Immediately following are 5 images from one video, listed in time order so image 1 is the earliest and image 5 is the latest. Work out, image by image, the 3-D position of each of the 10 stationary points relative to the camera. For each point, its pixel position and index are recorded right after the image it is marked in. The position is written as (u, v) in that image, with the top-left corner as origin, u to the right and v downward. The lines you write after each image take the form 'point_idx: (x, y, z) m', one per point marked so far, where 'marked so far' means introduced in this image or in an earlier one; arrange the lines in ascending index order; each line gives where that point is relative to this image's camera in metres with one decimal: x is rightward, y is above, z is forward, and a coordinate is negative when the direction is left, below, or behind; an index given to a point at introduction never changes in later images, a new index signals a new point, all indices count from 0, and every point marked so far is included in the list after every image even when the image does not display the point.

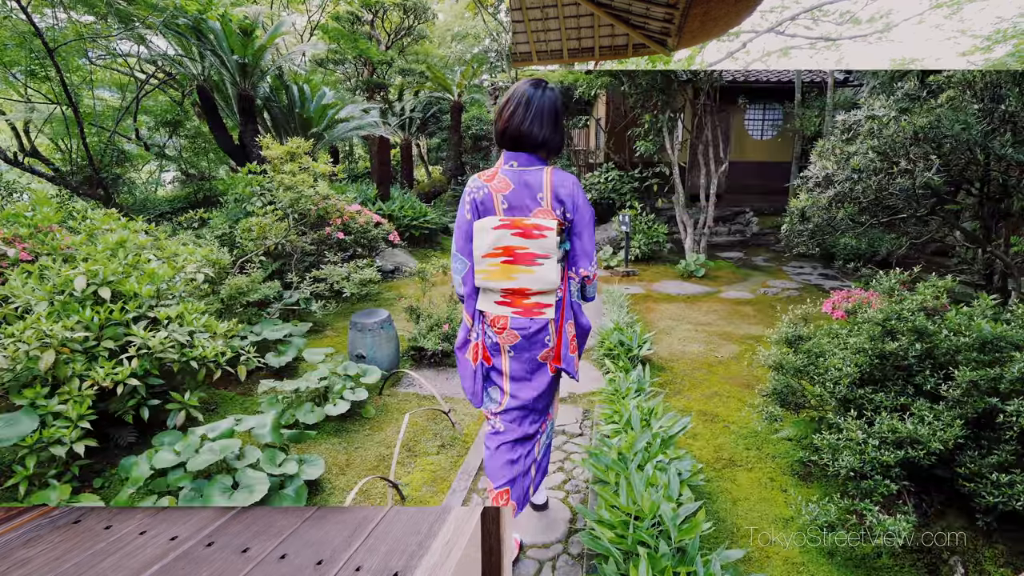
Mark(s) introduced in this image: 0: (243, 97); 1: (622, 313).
0: (-2.8, +2.0, +6.0) m
1: (+0.8, -0.2, +4.4) m
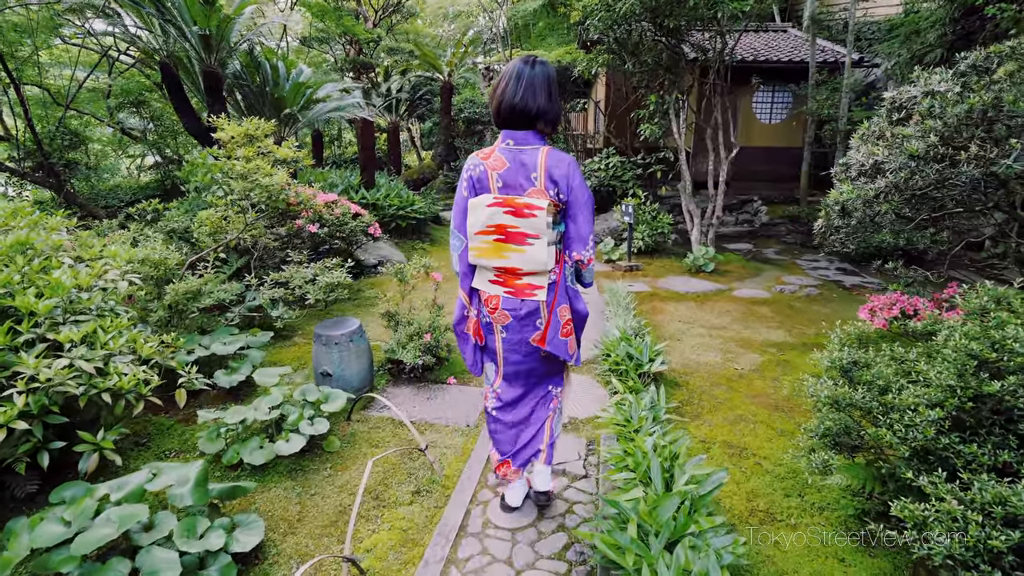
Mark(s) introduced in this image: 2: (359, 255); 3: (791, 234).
0: (-2.8, +2.0, +5.5) m
1: (+0.8, -0.2, +3.9) m
2: (-1.5, +0.3, +5.7) m
3: (+3.6, +0.7, +7.6) m
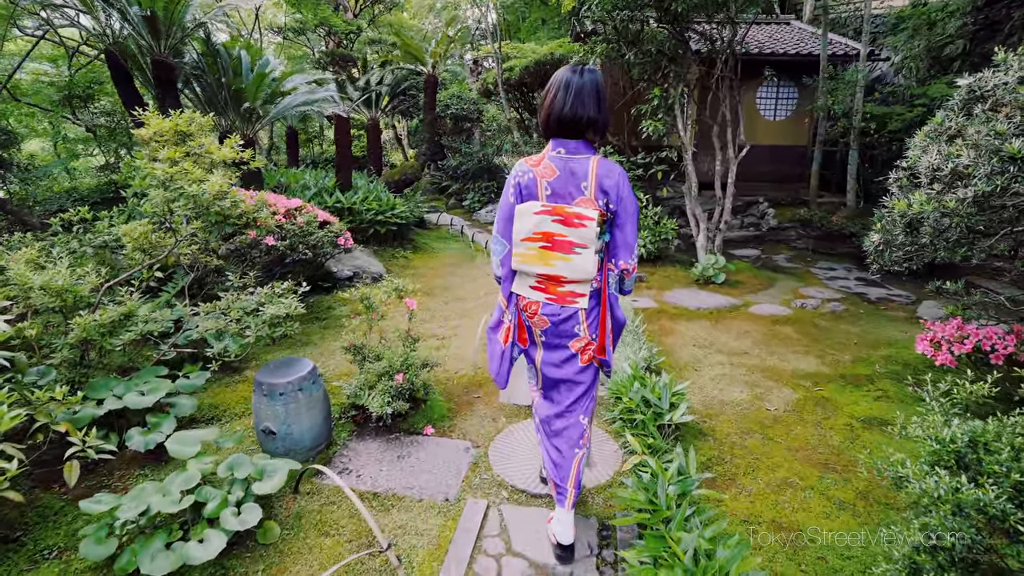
0: (-2.9, +1.9, +4.8) m
1: (+0.7, -0.3, +3.4) m
2: (-1.6, +0.2, +5.1) m
3: (+3.5, +0.6, +7.0) m
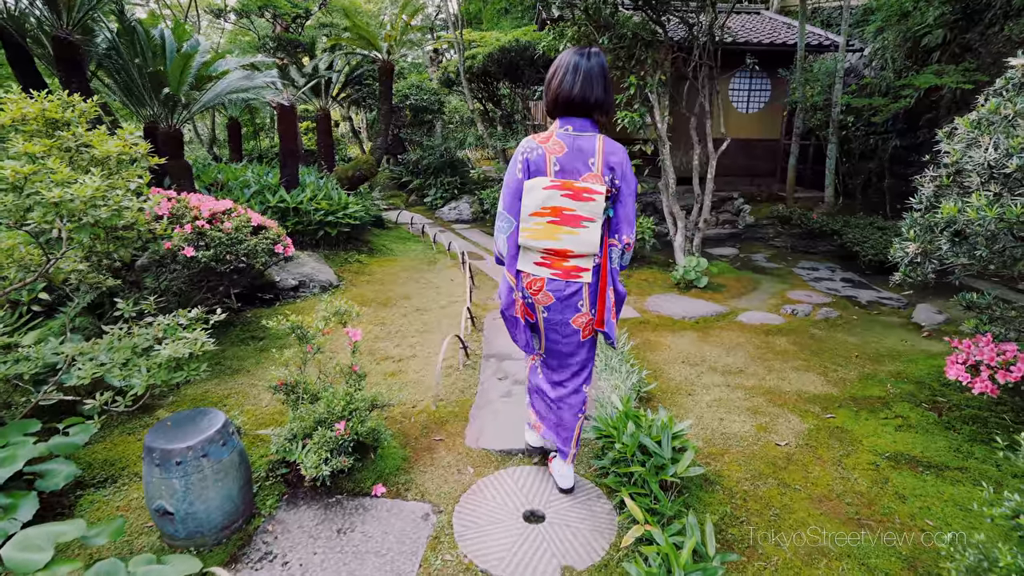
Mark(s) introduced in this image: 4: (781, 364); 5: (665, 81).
0: (-3.2, +1.7, +4.1) m
1: (+0.6, -0.4, +2.9) m
2: (-1.8, +0.1, +4.5) m
3: (+3.1, +0.6, +6.7) m
4: (+1.6, -0.5, +3.4) m
5: (+1.5, +2.1, +5.9) m
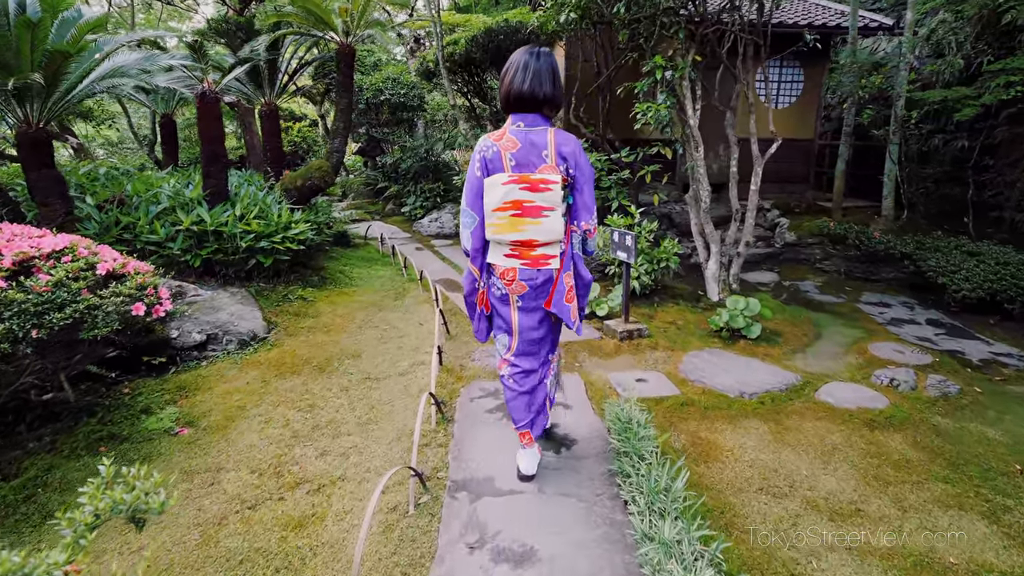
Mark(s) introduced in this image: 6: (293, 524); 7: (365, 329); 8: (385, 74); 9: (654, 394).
0: (-3.3, +1.4, +2.8) m
1: (+0.5, -0.8, +1.6) m
2: (-1.9, -0.2, +3.2) m
3: (+3.0, +0.3, +5.5) m
4: (+1.5, -0.8, +2.2) m
5: (+1.4, +1.8, +4.6) m
6: (-0.8, -0.8, +2.0) m
7: (-1.0, -0.3, +4.0) m
8: (-2.0, +3.4, +9.4) m
9: (+0.7, -0.5, +2.9) m
